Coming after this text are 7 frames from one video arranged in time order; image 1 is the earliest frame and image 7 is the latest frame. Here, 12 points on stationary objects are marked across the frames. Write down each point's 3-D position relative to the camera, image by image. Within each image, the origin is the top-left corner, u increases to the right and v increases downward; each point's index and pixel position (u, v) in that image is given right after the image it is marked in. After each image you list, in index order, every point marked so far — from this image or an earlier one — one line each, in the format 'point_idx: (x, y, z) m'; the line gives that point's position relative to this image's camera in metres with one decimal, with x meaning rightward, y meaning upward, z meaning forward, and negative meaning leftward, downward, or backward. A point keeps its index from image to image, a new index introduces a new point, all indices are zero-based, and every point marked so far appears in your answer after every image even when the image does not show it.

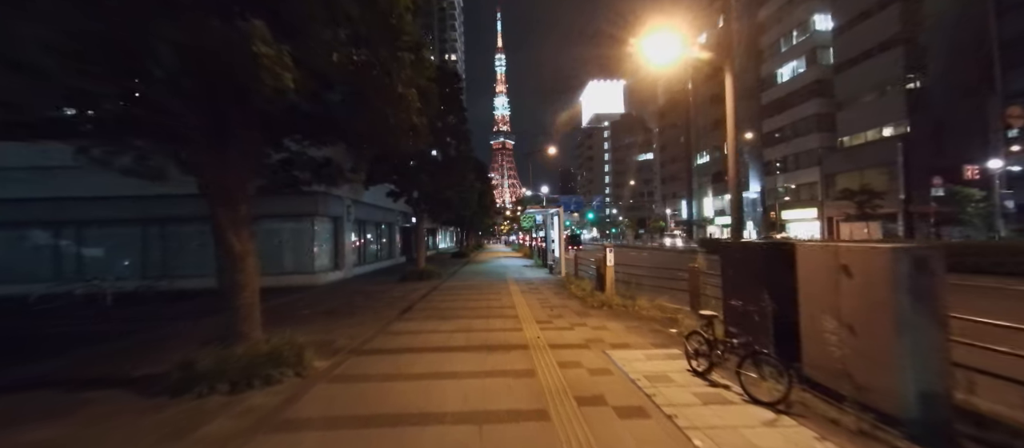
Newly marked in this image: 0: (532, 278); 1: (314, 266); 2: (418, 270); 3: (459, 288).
0: (+1.1, -3.0, +19.4) m
1: (-10.3, -2.2, +18.0) m
2: (-5.0, -2.5, +18.7) m
3: (-2.6, -3.0, +16.3) m
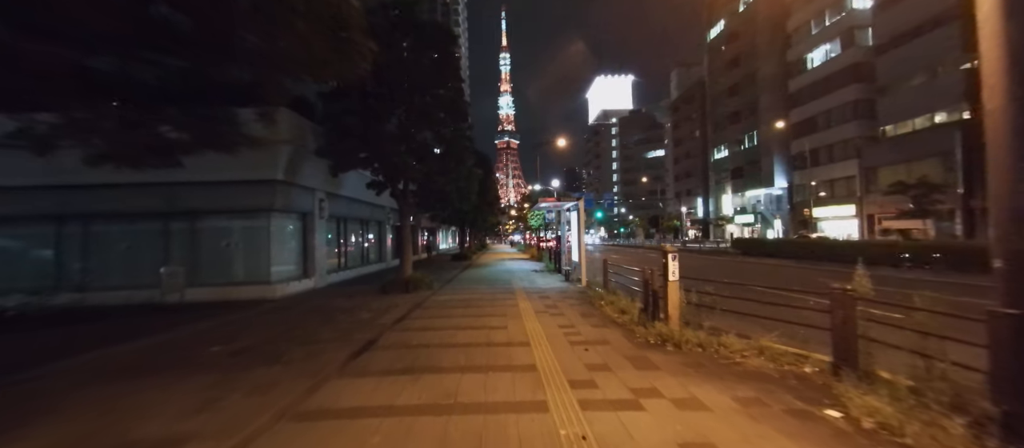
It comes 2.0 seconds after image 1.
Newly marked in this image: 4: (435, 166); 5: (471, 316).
0: (+1.5, -2.8, +15.5) m
1: (-9.9, -2.1, +14.3) m
2: (-4.7, -2.4, +15.0) m
3: (-2.3, -2.8, +12.5) m
4: (-3.4, +2.7, +16.2) m
5: (-1.2, -2.7, +10.3) m
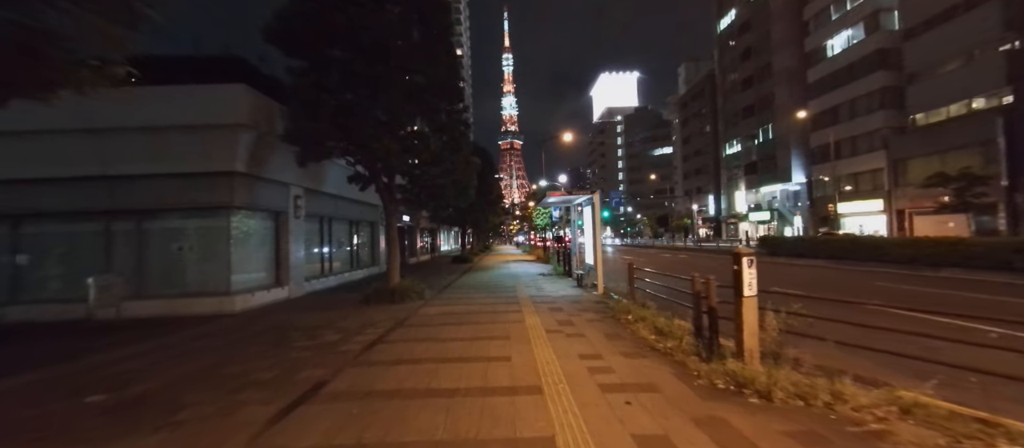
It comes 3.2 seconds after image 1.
0: (+1.7, -2.7, +13.2) m
1: (-9.8, -2.1, +12.2) m
2: (-4.5, -2.3, +12.7) m
3: (-2.2, -2.8, +10.2) m
4: (-3.3, +2.7, +14.0) m
5: (-1.1, -2.6, +8.1) m
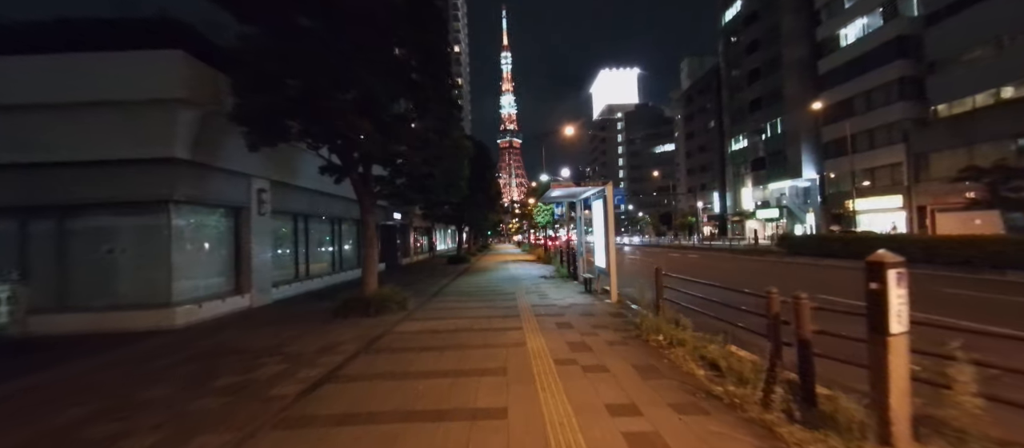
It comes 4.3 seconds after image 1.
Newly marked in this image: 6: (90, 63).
0: (+1.6, -2.6, +11.2) m
1: (-9.8, -2.0, +10.1) m
2: (-4.6, -2.2, +10.7) m
3: (-2.2, -2.7, +8.2) m
4: (-3.3, +2.8, +11.9) m
5: (-1.2, -2.5, +6.0) m
6: (-11.3, +4.3, +9.2) m
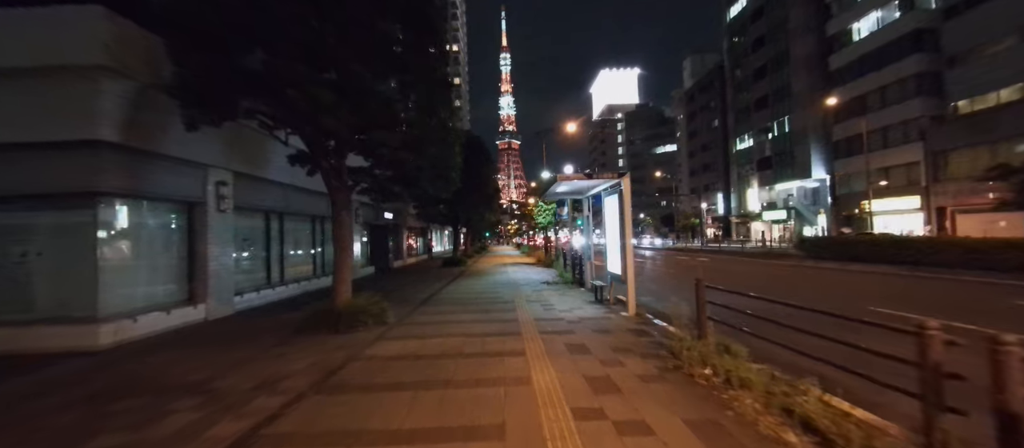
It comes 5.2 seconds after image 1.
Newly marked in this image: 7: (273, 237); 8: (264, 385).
0: (+1.6, -2.6, +9.5) m
1: (-9.8, -2.0, +8.3) m
2: (-4.6, -2.2, +8.9) m
3: (-2.2, -2.6, +6.5) m
4: (-3.3, +2.9, +10.2) m
5: (-1.2, -2.4, +4.3) m
6: (-11.3, +4.3, +7.5) m
7: (-10.2, -0.6, +14.8) m
8: (-3.9, -2.6, +5.5) m
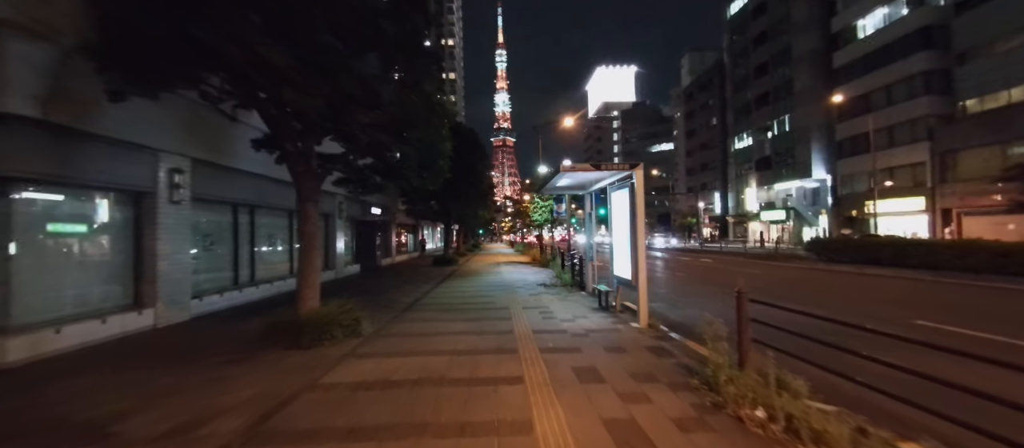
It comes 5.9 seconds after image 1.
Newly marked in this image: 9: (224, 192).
0: (+1.5, -2.5, +8.2) m
1: (-9.9, -1.8, +6.9) m
2: (-4.7, -2.1, +7.6) m
3: (-2.3, -2.5, +5.1) m
4: (-3.4, +3.0, +8.8) m
5: (-1.2, -2.4, +3.0) m
6: (-11.3, +4.5, +6.0) m
7: (-10.4, -0.4, +13.4) m
8: (-4.0, -2.5, +4.2) m
9: (-10.0, +1.1, +12.2) m
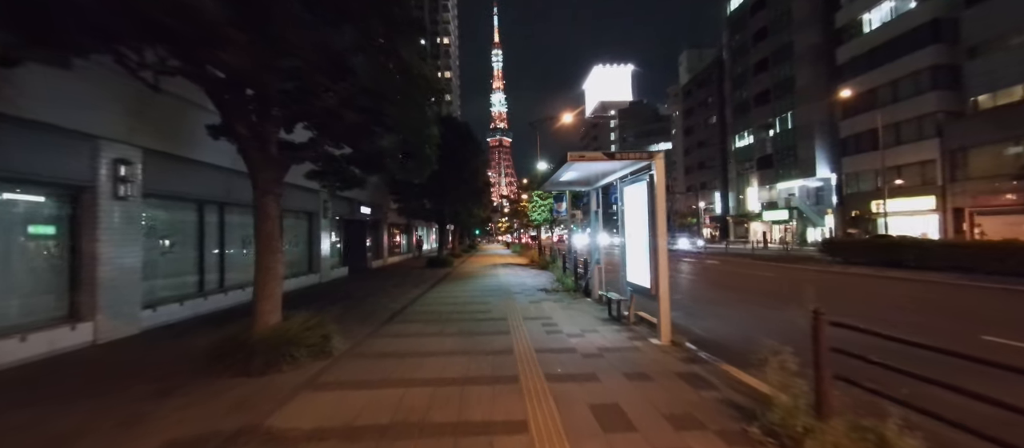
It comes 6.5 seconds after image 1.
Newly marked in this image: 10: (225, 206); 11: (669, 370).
0: (+1.5, -2.5, +7.0) m
1: (-9.9, -1.8, +5.5) m
2: (-4.7, -2.0, +6.3) m
3: (-2.3, -2.5, +3.8) m
4: (-3.4, +3.0, +7.5) m
5: (-1.2, -2.4, +1.7) m
6: (-11.3, +4.5, +4.6) m
7: (-10.5, -0.3, +12.0) m
8: (-4.0, -2.5, +2.9) m
9: (-10.0, +1.1, +10.8) m
10: (-10.5, +0.7, +12.8) m
11: (+2.7, -2.4, +5.8) m
